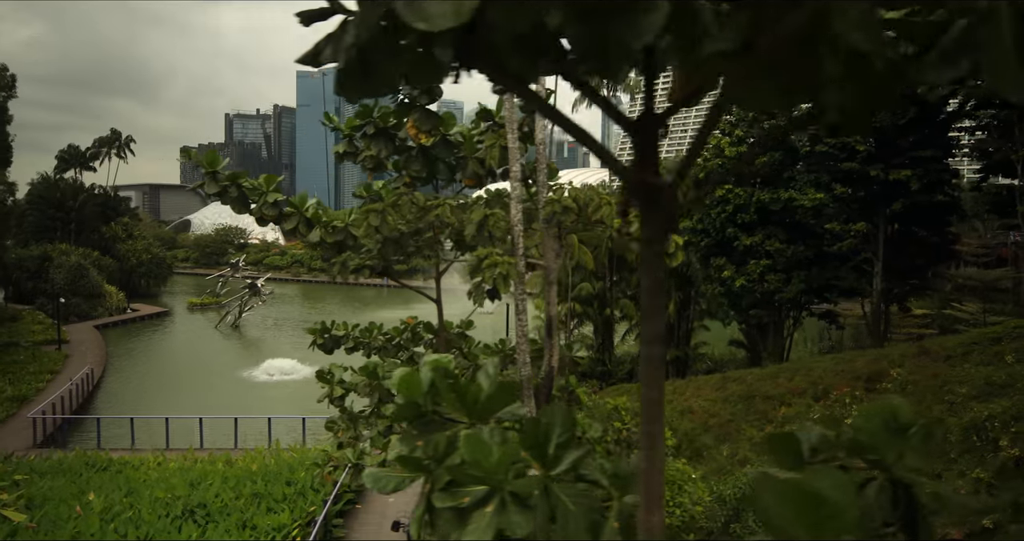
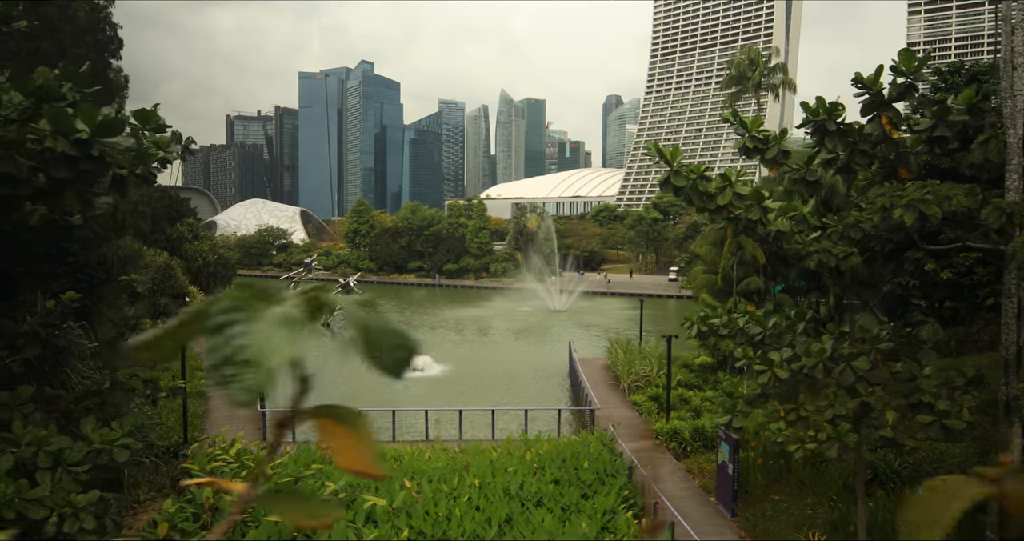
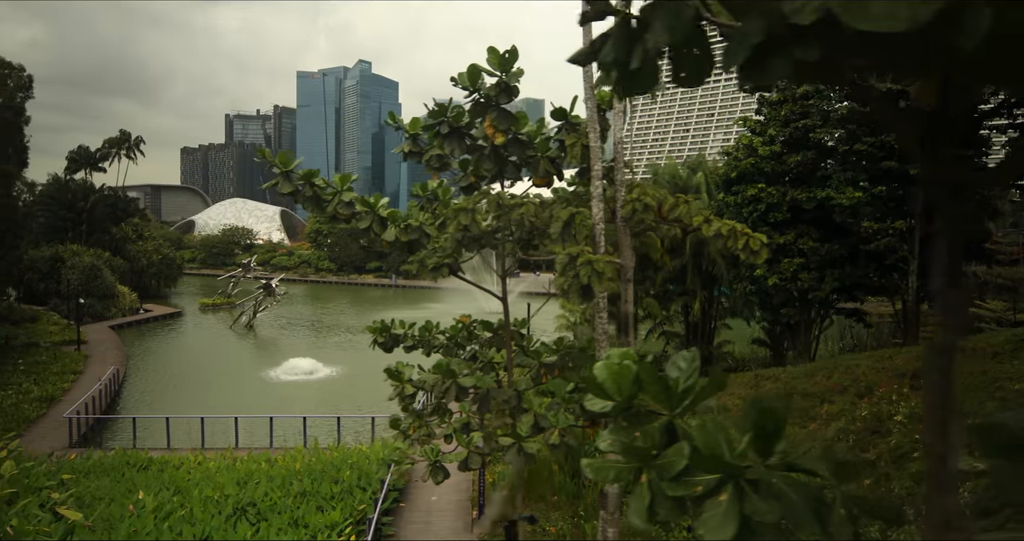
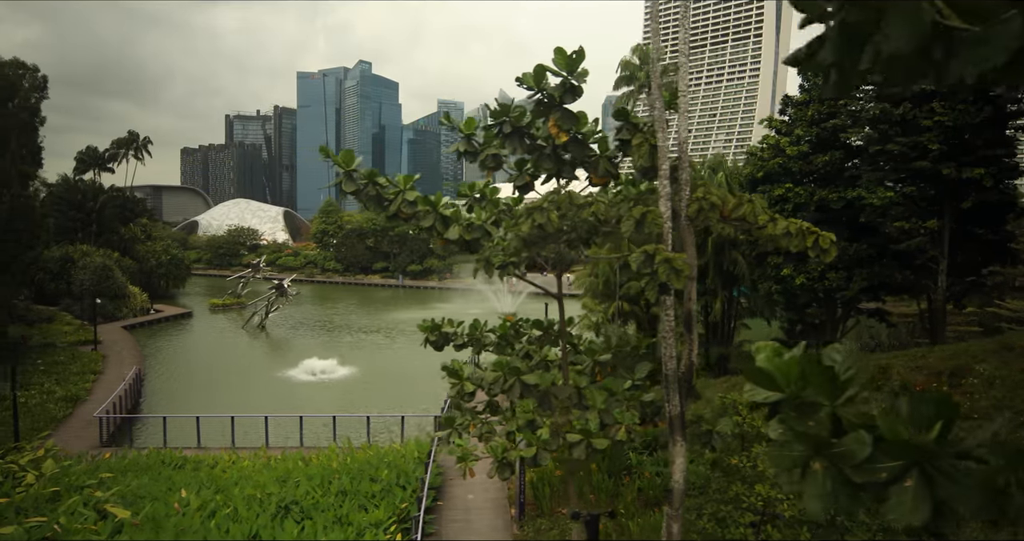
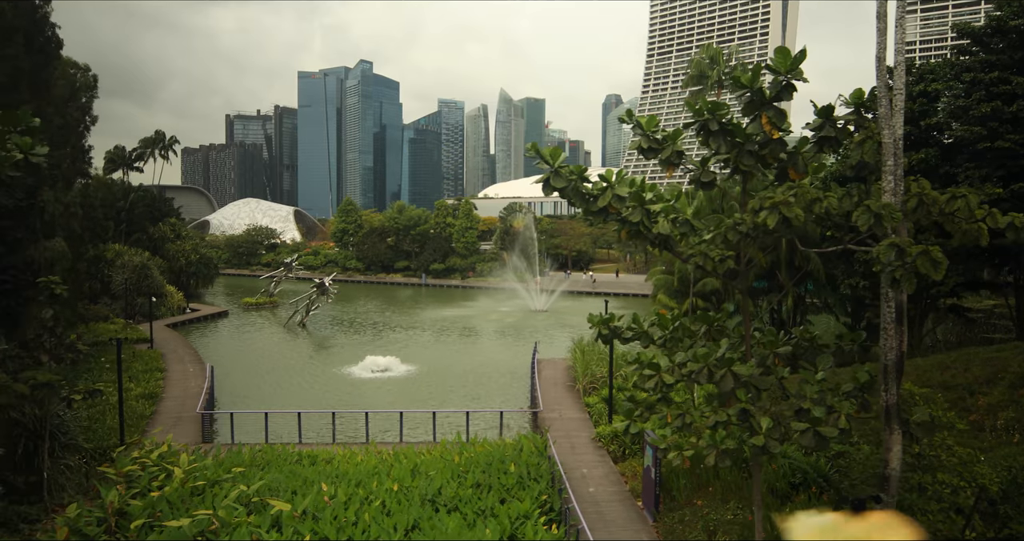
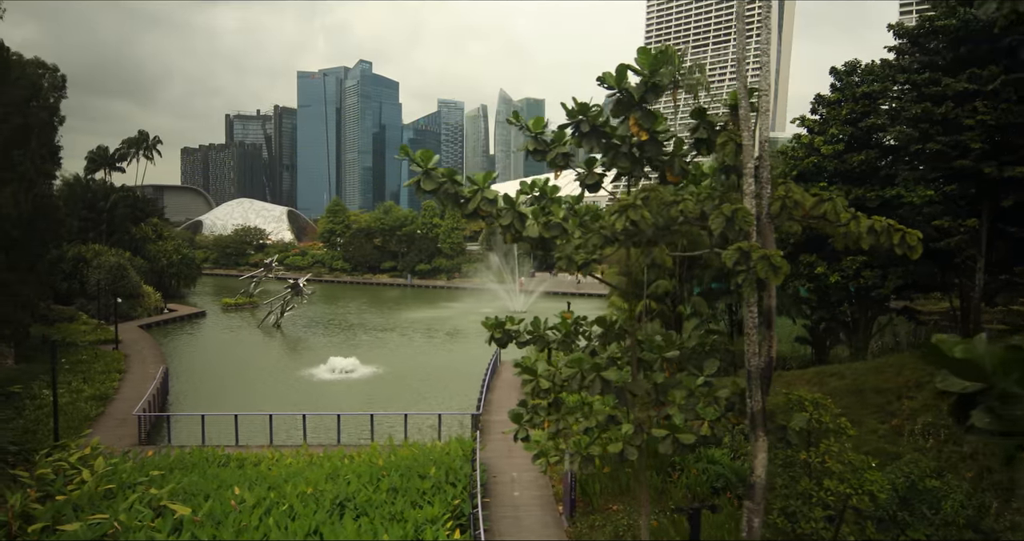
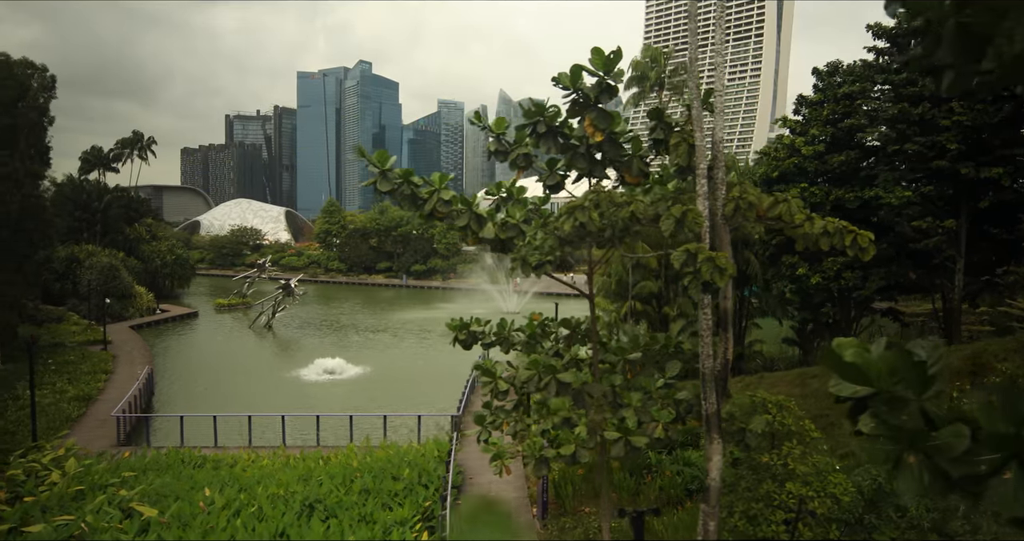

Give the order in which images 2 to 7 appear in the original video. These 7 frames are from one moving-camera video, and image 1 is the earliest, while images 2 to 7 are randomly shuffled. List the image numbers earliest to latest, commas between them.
3, 4, 7, 6, 5, 2
